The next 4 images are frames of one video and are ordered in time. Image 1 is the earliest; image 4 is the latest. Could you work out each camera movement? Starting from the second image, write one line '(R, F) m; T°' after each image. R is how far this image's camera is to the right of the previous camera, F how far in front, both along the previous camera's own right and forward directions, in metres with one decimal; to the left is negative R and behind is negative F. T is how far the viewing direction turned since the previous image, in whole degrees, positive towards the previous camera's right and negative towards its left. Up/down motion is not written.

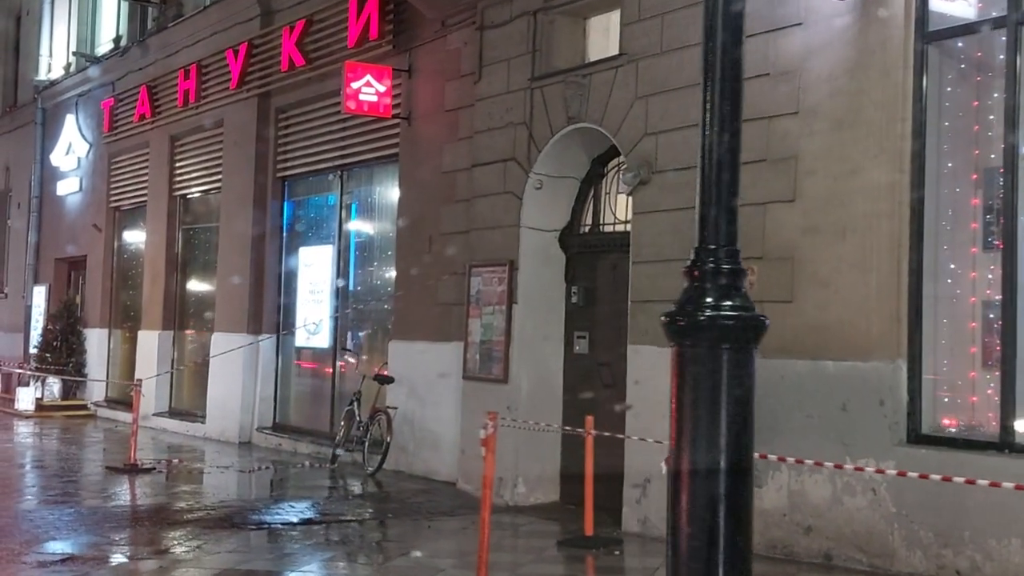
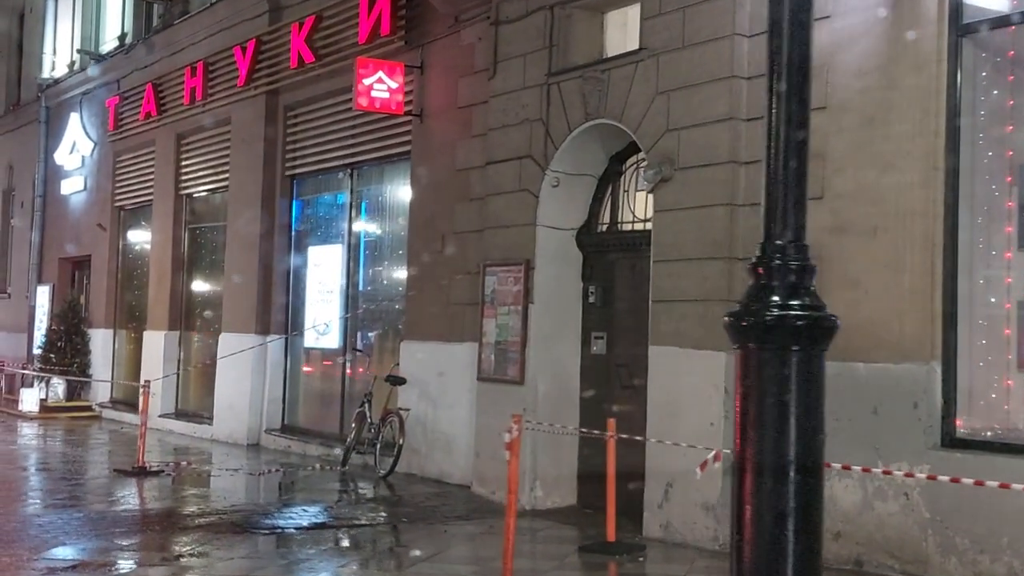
(-0.1, +0.2) m; 0°
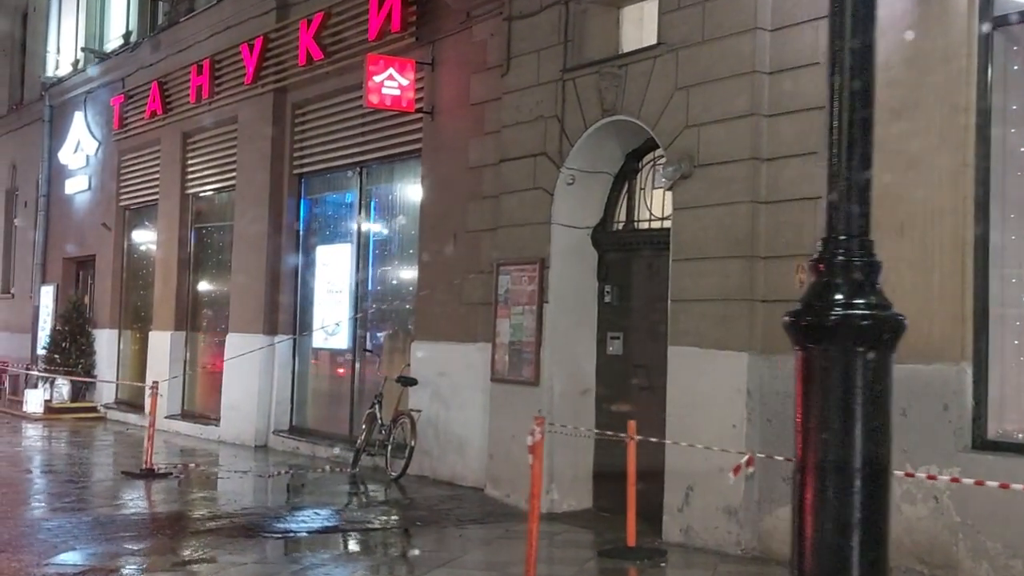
(-0.1, +0.2) m; 0°
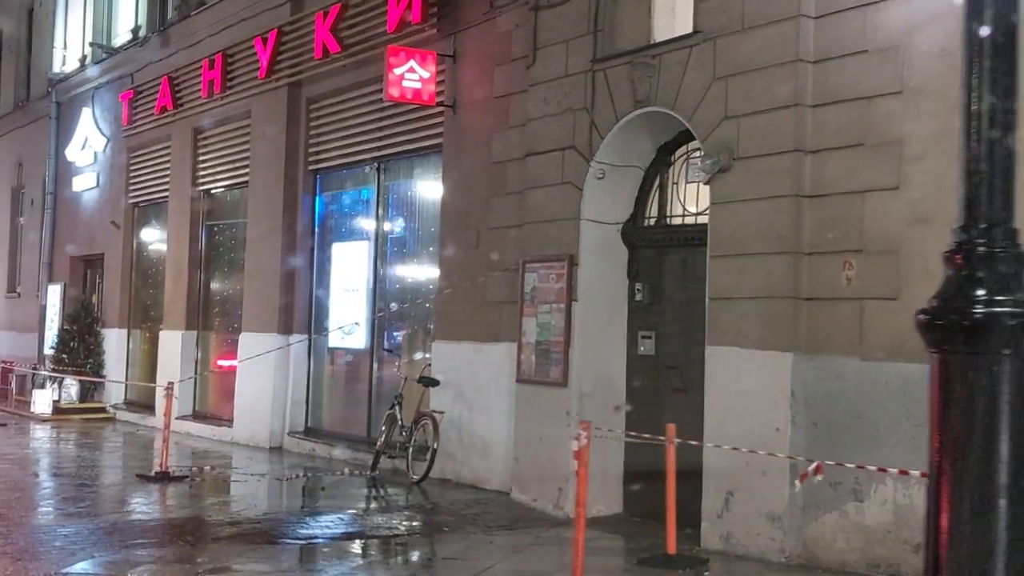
(-0.2, +0.3) m; 0°
